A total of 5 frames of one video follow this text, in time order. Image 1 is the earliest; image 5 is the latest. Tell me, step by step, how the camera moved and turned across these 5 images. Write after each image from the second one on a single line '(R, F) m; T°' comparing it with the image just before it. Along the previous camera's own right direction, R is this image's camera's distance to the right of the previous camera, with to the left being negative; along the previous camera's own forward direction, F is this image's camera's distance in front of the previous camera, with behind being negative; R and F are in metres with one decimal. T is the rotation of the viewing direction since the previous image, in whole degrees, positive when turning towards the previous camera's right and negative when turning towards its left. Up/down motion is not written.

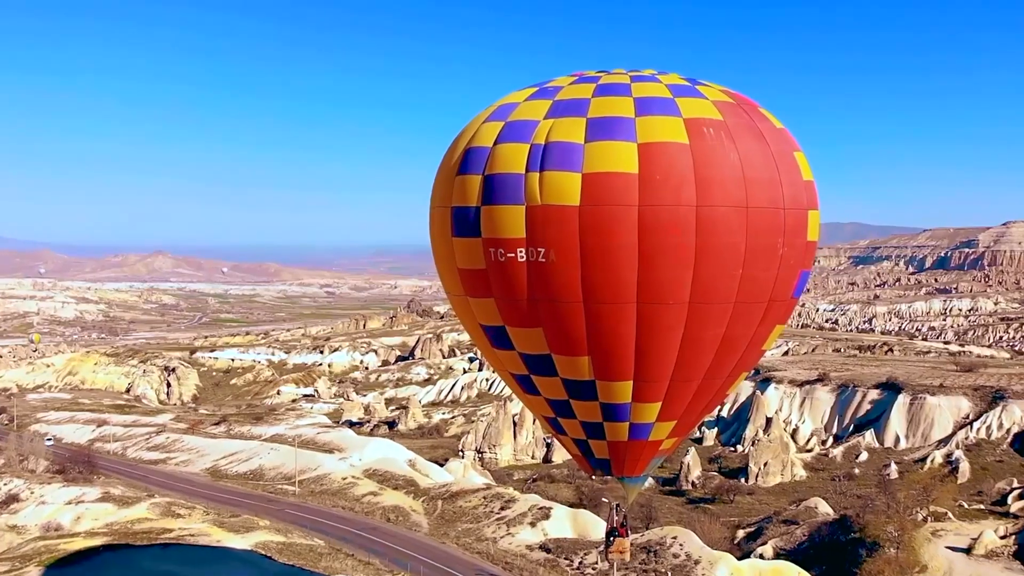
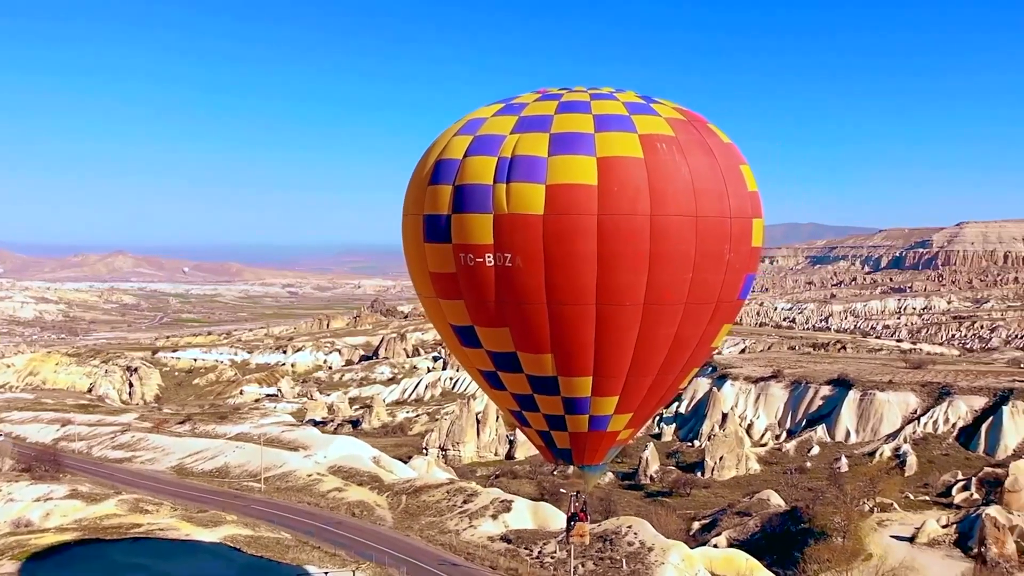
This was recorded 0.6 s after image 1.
(+0.1, -0.6) m; +3°
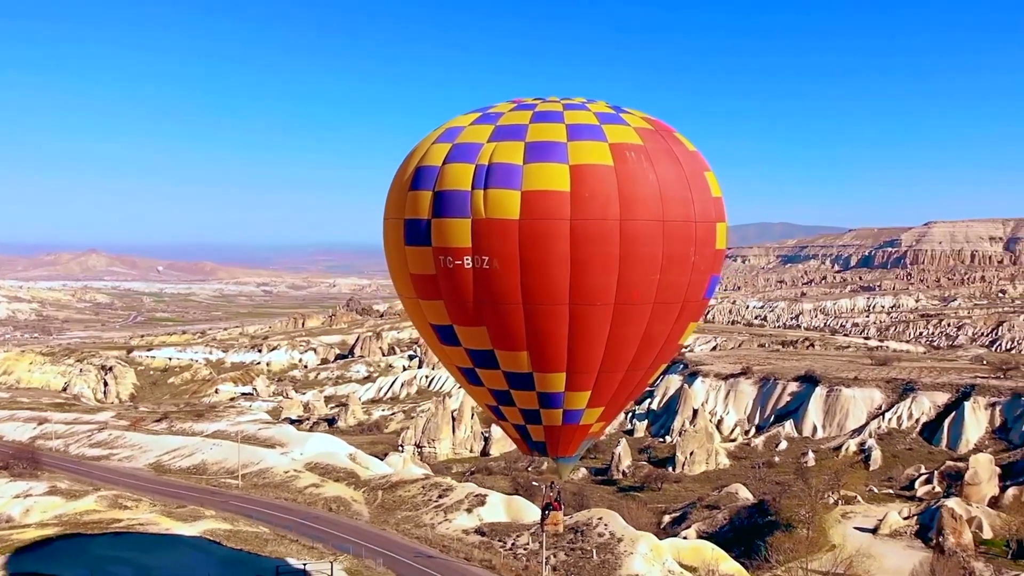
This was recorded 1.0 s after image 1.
(+0.1, -0.5) m; +2°
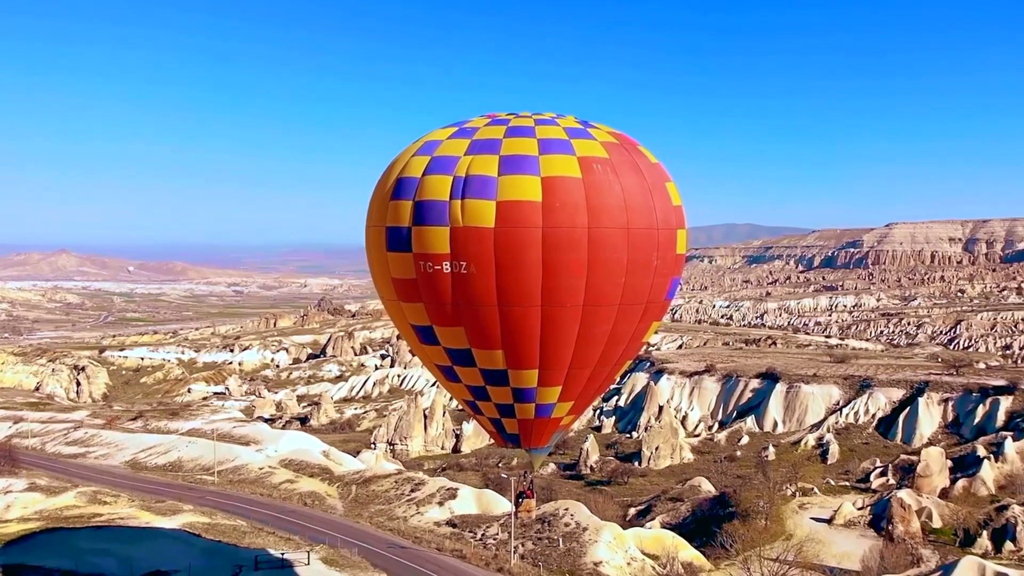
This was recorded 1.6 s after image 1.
(0.0, -0.8) m; +2°
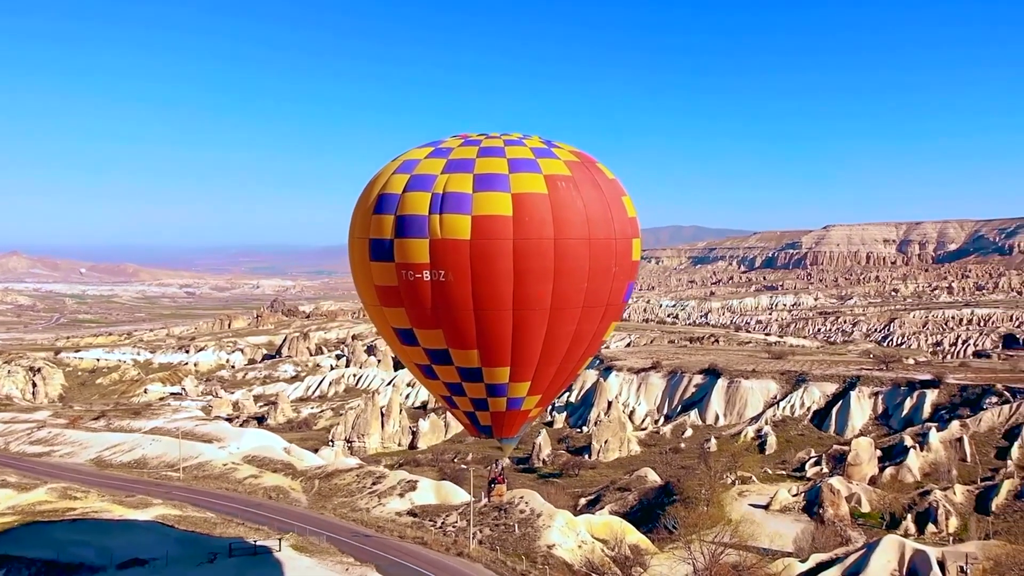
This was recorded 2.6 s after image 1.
(-0.2, -1.2) m; +4°
